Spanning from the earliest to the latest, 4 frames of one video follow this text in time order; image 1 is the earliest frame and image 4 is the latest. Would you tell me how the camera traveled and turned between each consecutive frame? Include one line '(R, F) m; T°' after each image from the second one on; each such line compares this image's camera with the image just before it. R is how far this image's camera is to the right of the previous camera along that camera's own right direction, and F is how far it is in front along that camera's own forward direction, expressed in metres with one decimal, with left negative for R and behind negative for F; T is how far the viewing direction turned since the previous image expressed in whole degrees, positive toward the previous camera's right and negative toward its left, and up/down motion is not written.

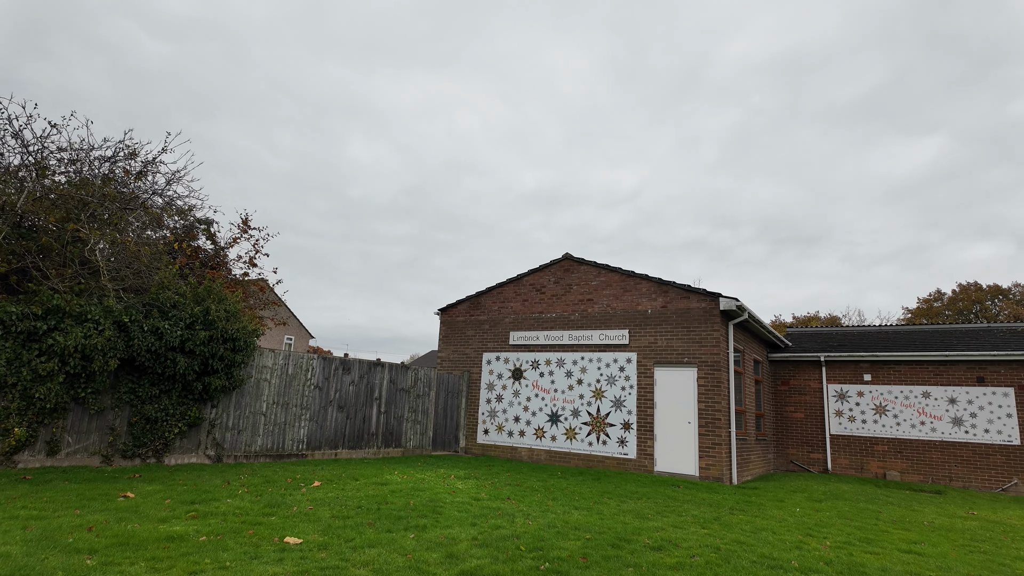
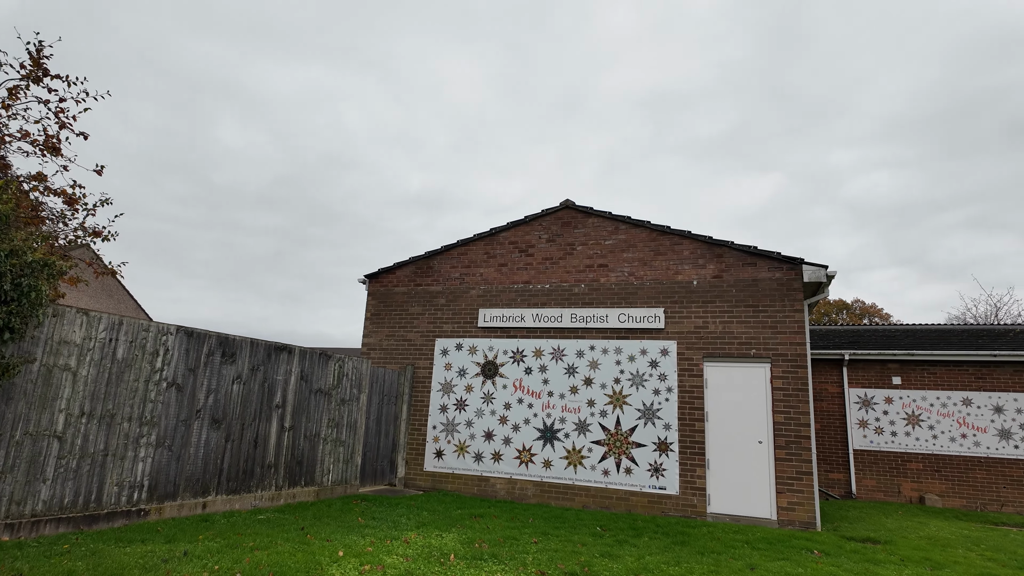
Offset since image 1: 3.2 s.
(-1.7, +4.7) m; +12°
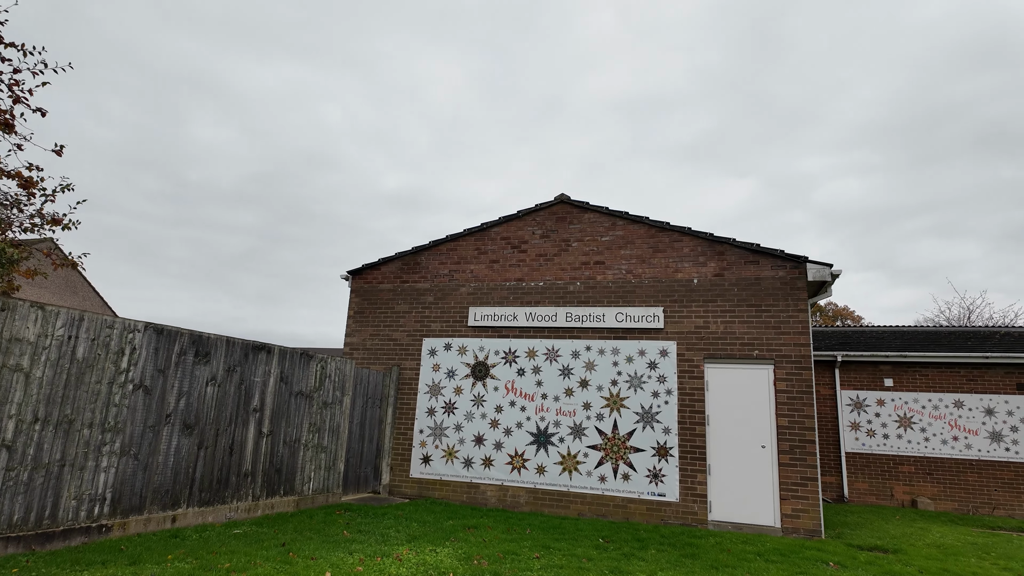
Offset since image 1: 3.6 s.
(-0.2, +0.4) m; +2°
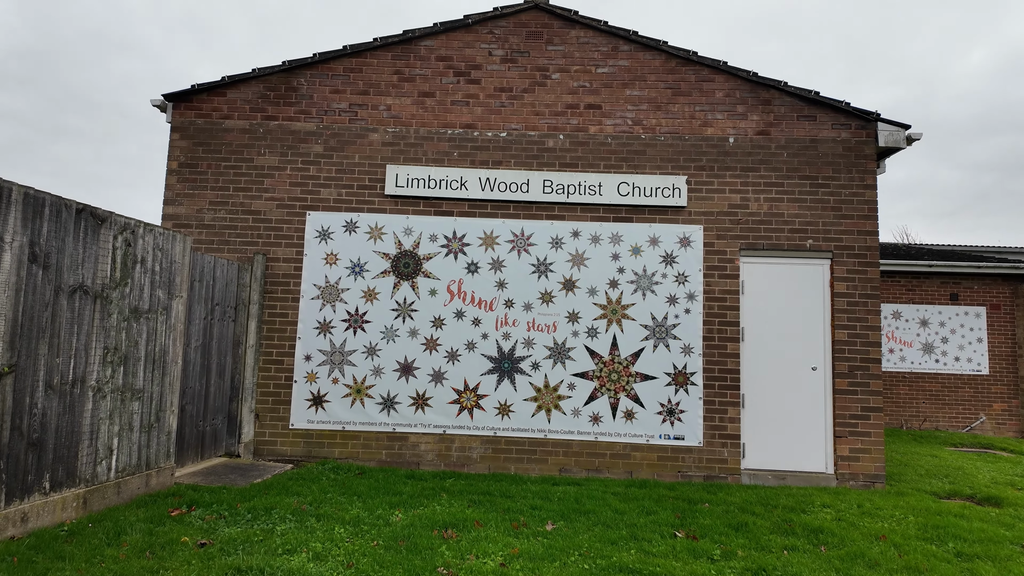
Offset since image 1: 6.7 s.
(-1.2, +3.4) m; +16°
